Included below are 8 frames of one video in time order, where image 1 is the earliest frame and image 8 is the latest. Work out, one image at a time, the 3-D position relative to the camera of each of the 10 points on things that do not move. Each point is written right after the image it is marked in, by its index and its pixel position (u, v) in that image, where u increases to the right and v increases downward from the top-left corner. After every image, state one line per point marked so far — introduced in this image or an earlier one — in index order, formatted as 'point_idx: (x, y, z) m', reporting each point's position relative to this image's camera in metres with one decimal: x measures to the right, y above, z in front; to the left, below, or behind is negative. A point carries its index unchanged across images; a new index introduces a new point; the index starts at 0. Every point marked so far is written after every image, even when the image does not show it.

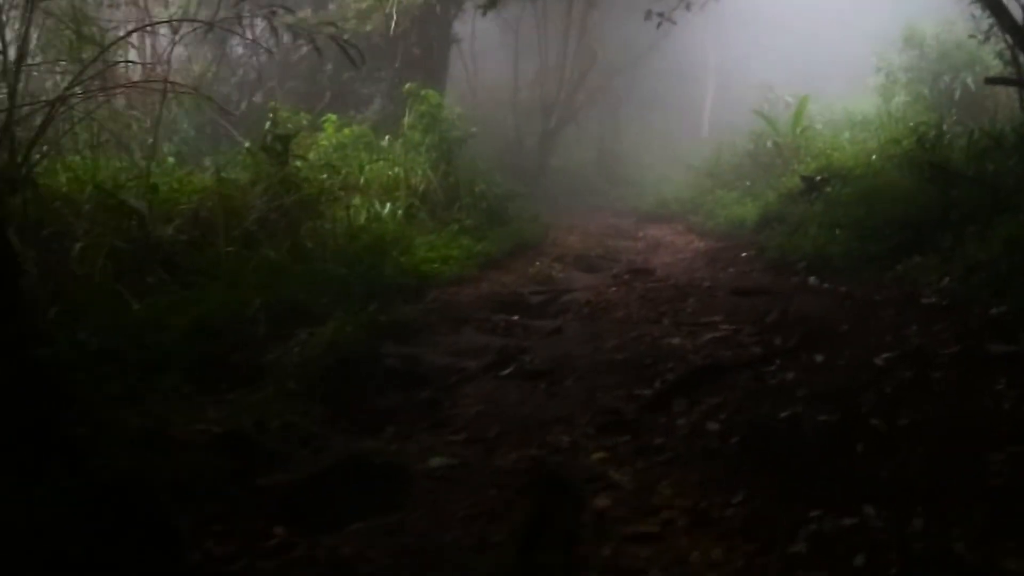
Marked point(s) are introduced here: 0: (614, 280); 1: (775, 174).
0: (+0.7, +0.1, +7.3) m
1: (+2.8, +1.3, +10.9) m
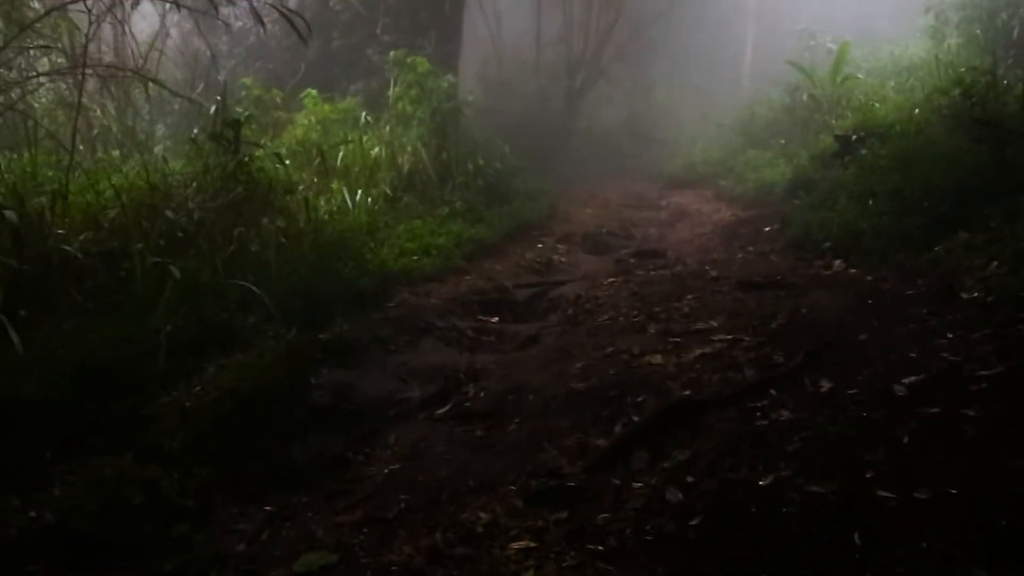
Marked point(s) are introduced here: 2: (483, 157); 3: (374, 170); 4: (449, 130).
0: (+0.7, +0.1, +6.5) m
1: (+2.9, +1.6, +9.9) m
2: (-0.3, +1.1, +8.5) m
3: (-1.0, +0.9, +7.5) m
4: (-0.5, +1.3, +8.3) m
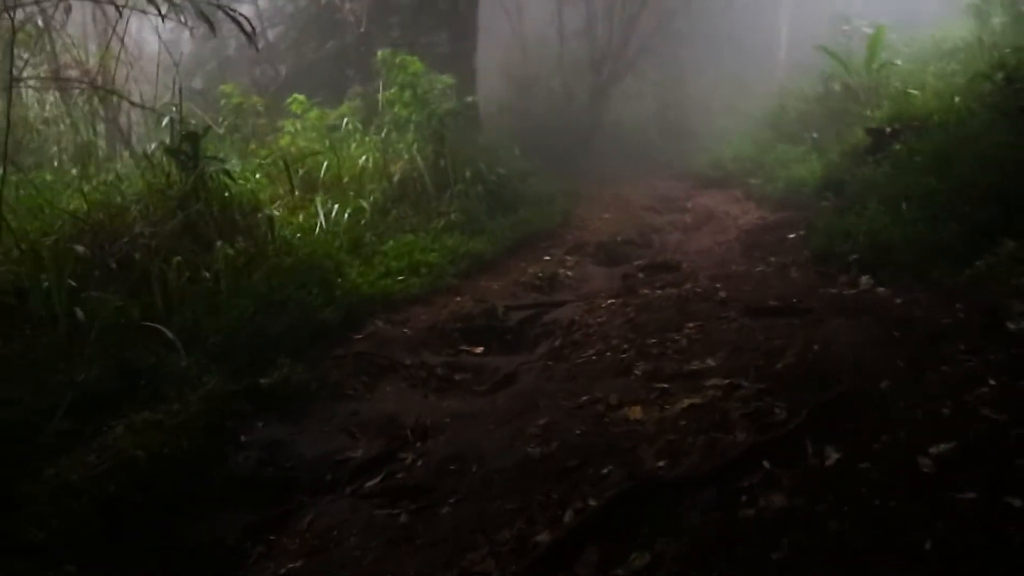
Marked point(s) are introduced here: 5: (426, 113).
0: (+0.6, 0.0, +5.8) m
1: (+3.0, +1.5, +9.2) m
2: (-0.2, +1.0, +7.9) m
3: (-1.0, +0.7, +6.9) m
4: (-0.5, +1.2, +7.7) m
5: (-0.6, +1.3, +7.4) m
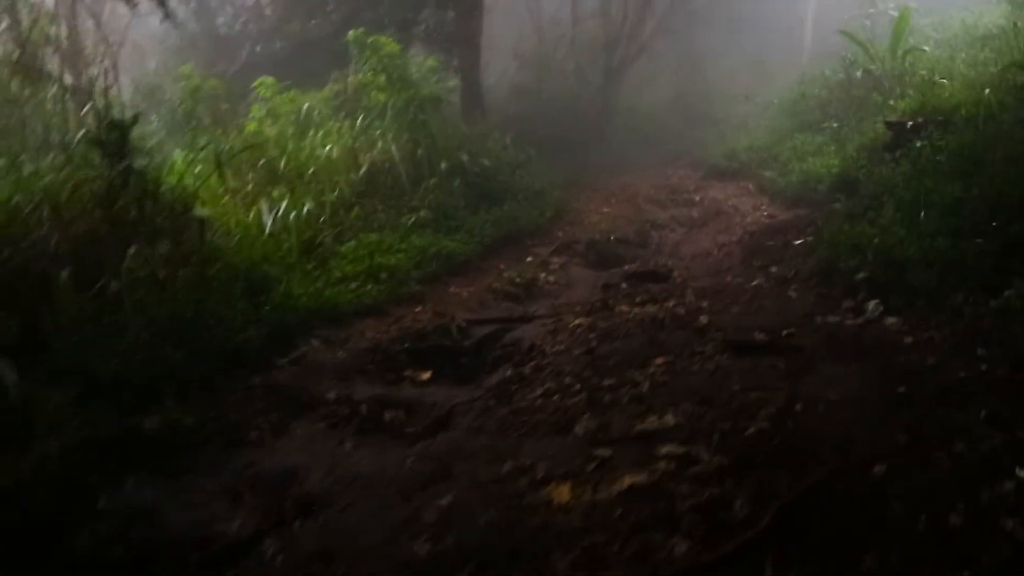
0: (+0.5, 0.0, +5.2) m
1: (+3.0, +1.5, +8.4) m
2: (-0.3, +1.0, +7.3) m
3: (-1.2, +0.7, +6.3) m
4: (-0.6, +1.2, +7.1) m
5: (-0.7, +1.3, +6.8) m
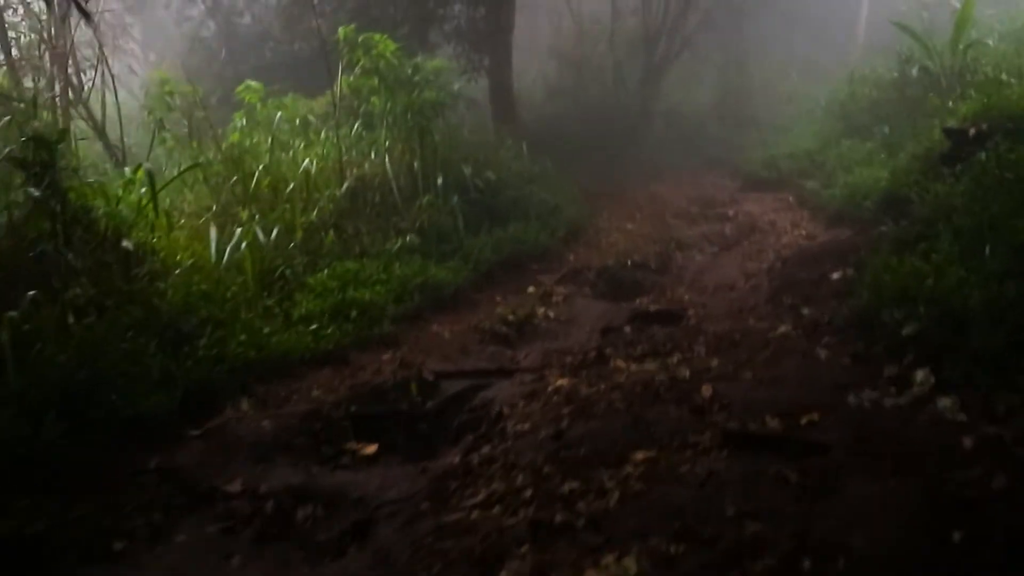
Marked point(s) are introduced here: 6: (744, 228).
0: (+0.4, -0.2, +4.4) m
1: (+3.1, +1.3, +7.5) m
2: (-0.3, +0.8, +6.5) m
3: (-1.2, +0.5, +5.6) m
4: (-0.6, +1.0, +6.3) m
5: (-0.7, +1.1, +6.1) m
6: (+1.7, +0.4, +7.2) m
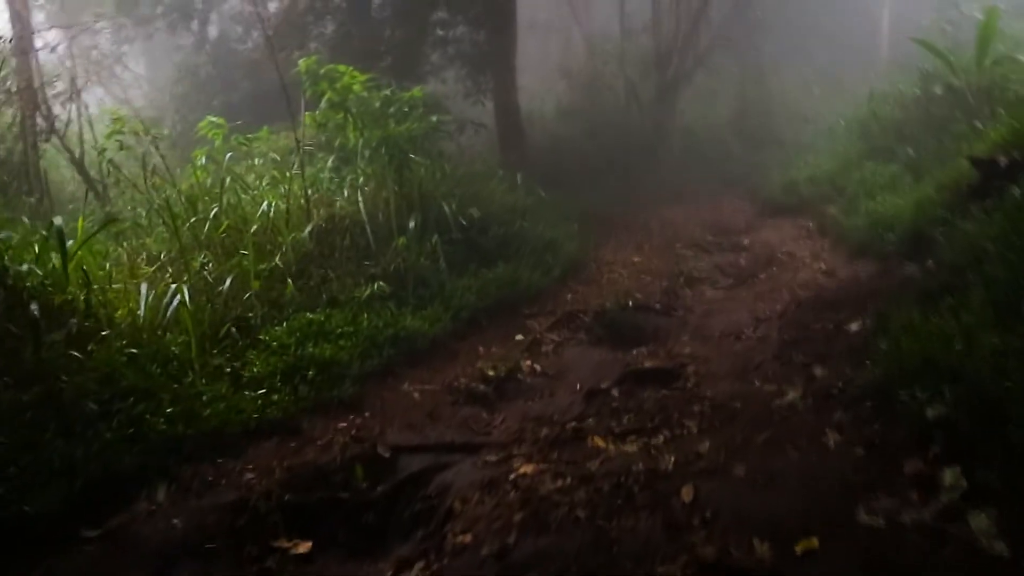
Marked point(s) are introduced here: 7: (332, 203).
0: (+0.3, -0.4, +3.9) m
1: (+3.0, +1.1, +6.9) m
2: (-0.3, +0.5, +6.0) m
3: (-1.2, +0.3, +5.1) m
4: (-0.6, +0.7, +5.8) m
5: (-0.8, +0.9, +5.6) m
6: (+1.7, +0.2, +6.7) m
7: (-1.0, +0.5, +5.5) m
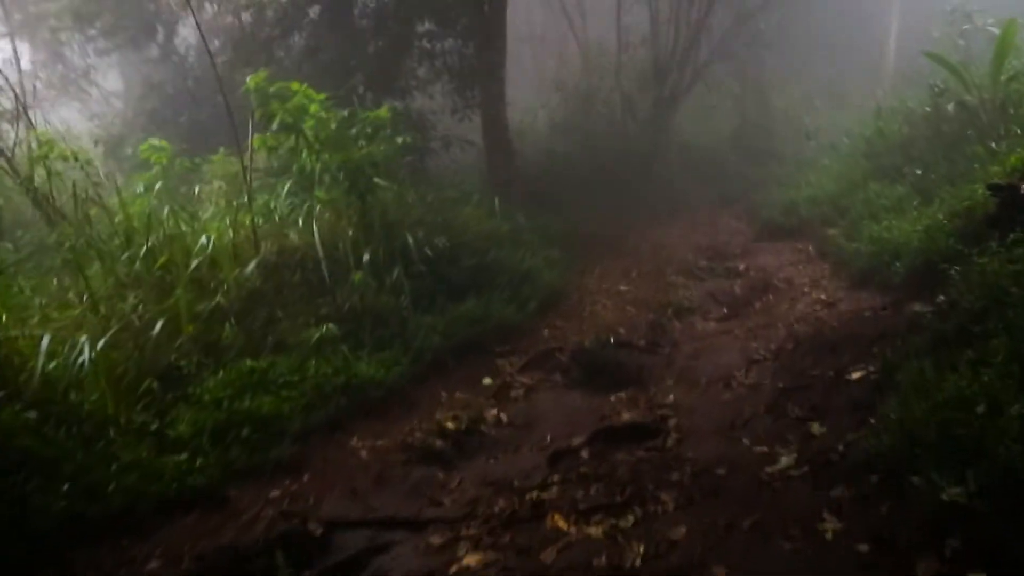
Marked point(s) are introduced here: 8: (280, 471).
0: (+0.1, -0.6, +3.4) m
1: (+2.9, +0.9, +6.4) m
2: (-0.5, +0.3, +5.6) m
3: (-1.4, +0.1, +4.7) m
4: (-0.8, +0.5, +5.4) m
5: (-0.9, +0.7, +5.2) m
6: (+1.5, 0.0, +6.2) m
7: (-1.1, +0.3, +5.0) m
8: (-0.8, -0.7, +3.7) m
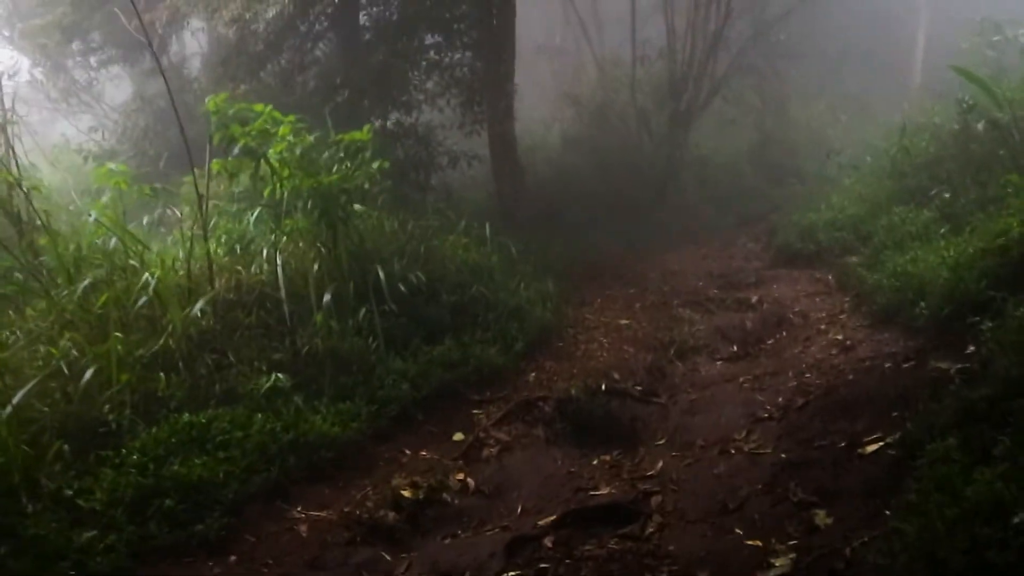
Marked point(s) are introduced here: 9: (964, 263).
0: (0.0, -0.8, +2.9) m
1: (+2.8, +0.7, +5.9) m
2: (-0.6, +0.2, +5.1) m
3: (-1.5, -0.1, +4.2) m
4: (-0.8, +0.4, +4.9) m
5: (-1.0, +0.5, +4.7) m
6: (+1.4, -0.2, +5.7) m
7: (-1.2, +0.1, +4.6) m
8: (-1.0, -0.8, +3.2) m
9: (+1.9, +0.1, +4.2) m
